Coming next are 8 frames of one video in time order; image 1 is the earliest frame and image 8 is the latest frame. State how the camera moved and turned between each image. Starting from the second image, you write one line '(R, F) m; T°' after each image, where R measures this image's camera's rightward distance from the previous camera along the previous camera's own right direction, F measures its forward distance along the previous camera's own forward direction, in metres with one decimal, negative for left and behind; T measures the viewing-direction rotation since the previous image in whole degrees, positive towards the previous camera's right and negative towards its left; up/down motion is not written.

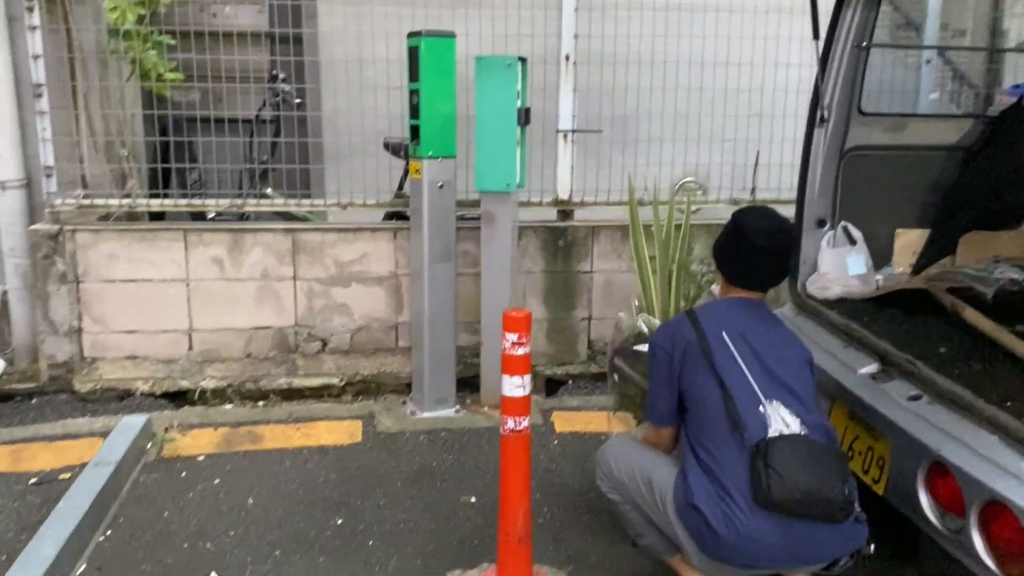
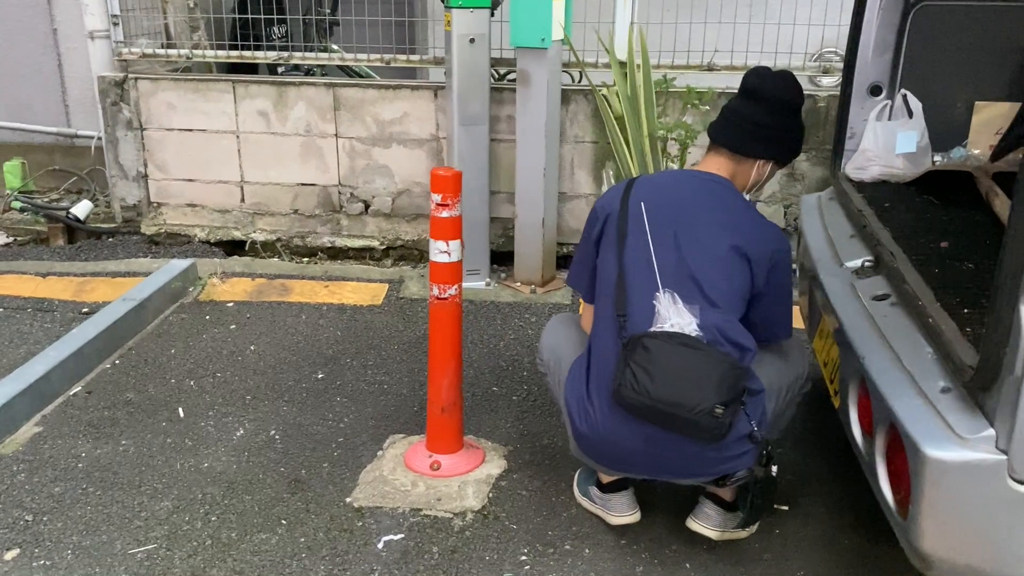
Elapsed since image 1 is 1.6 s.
(+0.8, +0.3) m; -13°
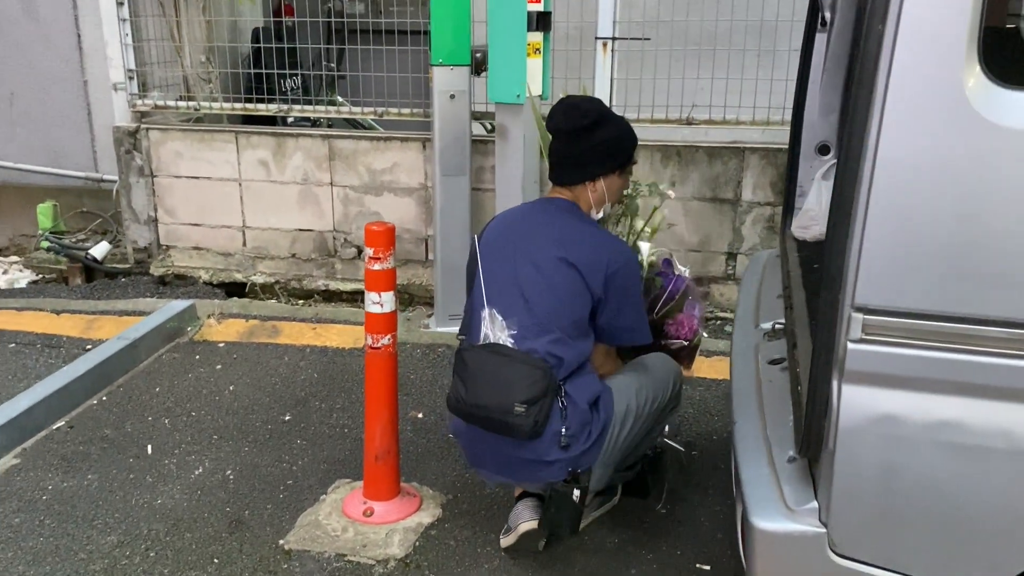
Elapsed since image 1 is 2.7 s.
(+0.4, -0.1) m; -4°
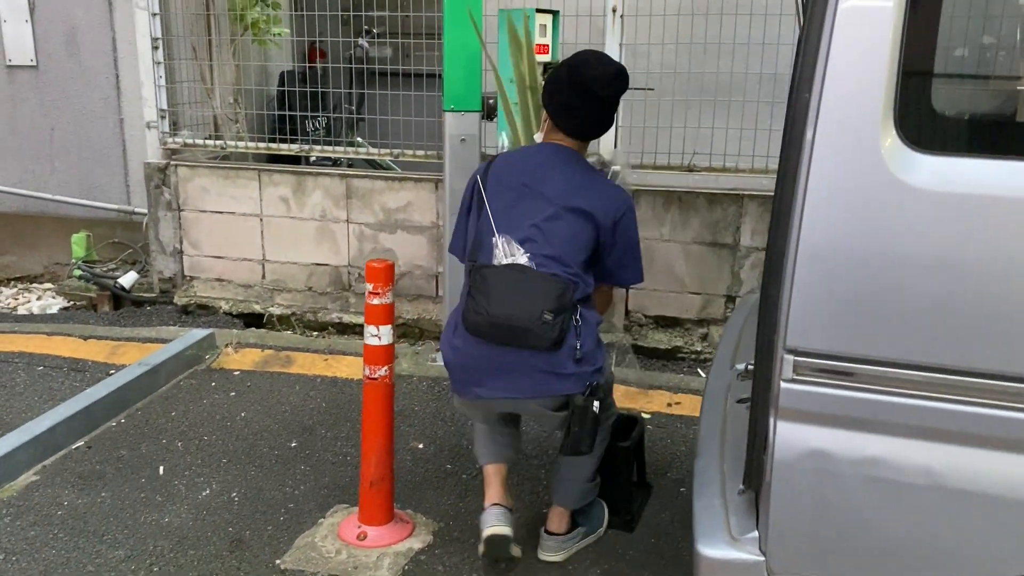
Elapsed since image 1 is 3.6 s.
(+0.1, -0.1) m; -2°
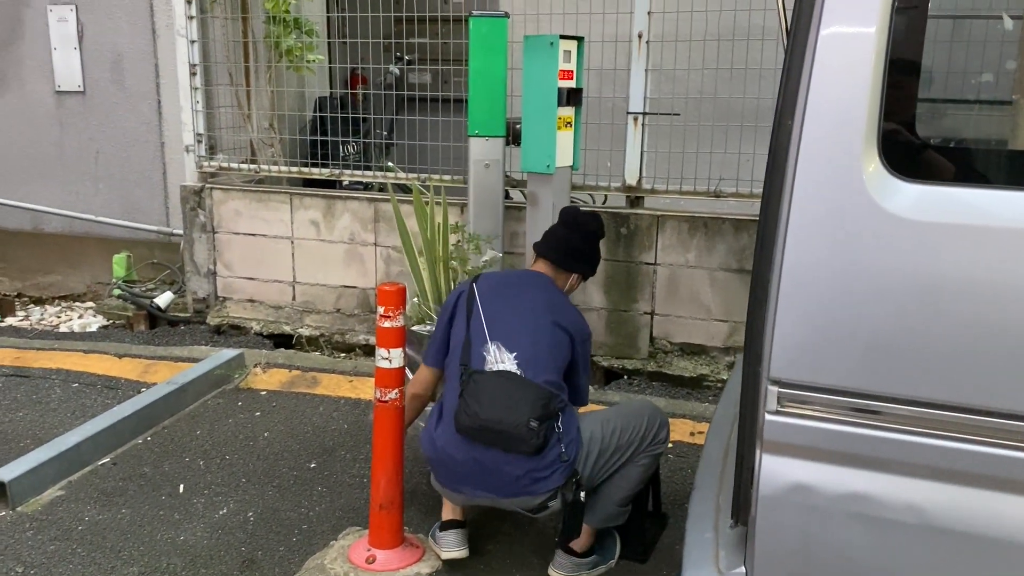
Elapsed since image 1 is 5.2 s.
(+0.1, 0.0) m; -3°
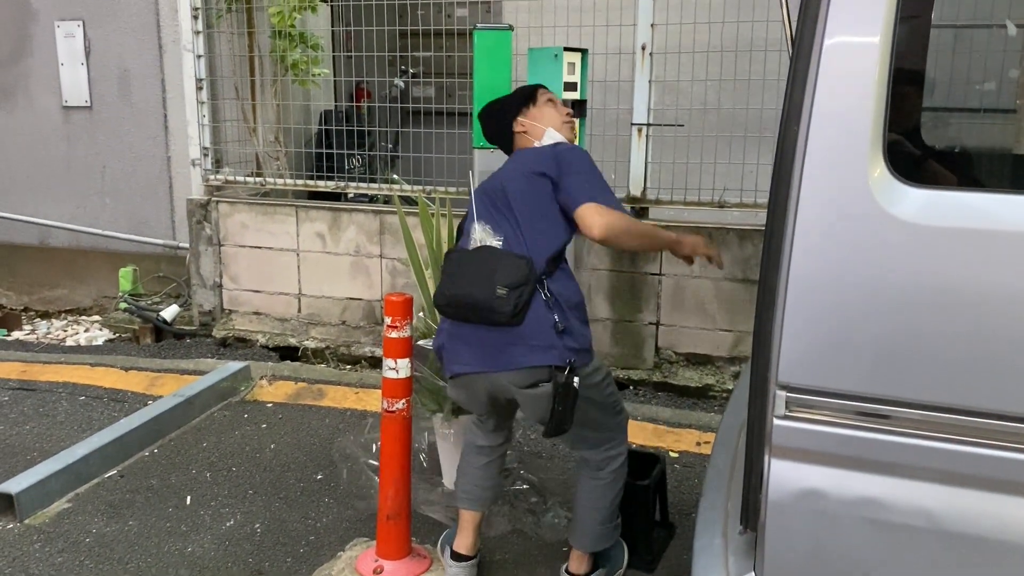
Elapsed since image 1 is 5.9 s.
(0.0, 0.0) m; 0°
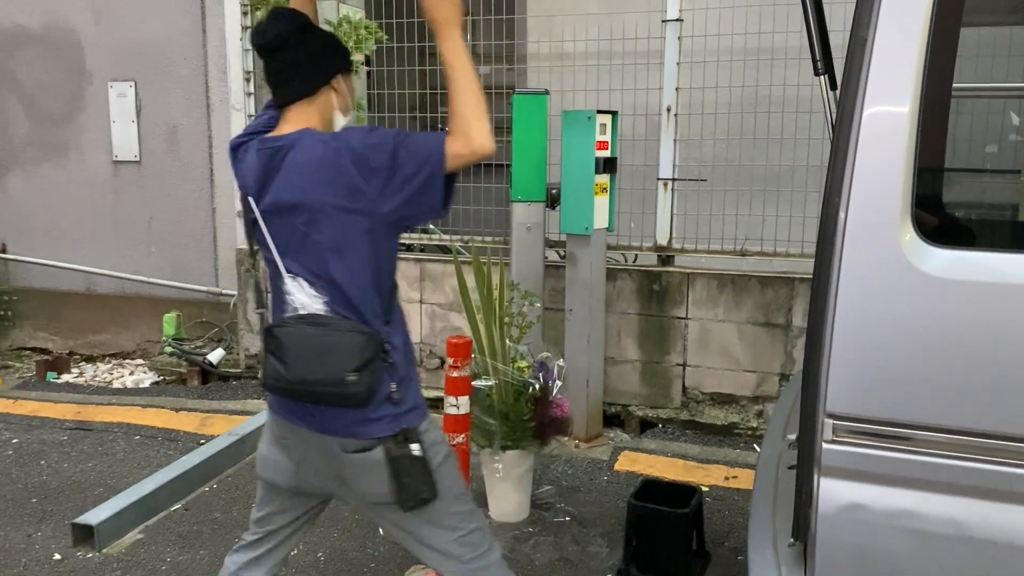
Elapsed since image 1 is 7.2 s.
(-0.2, -0.3) m; 0°
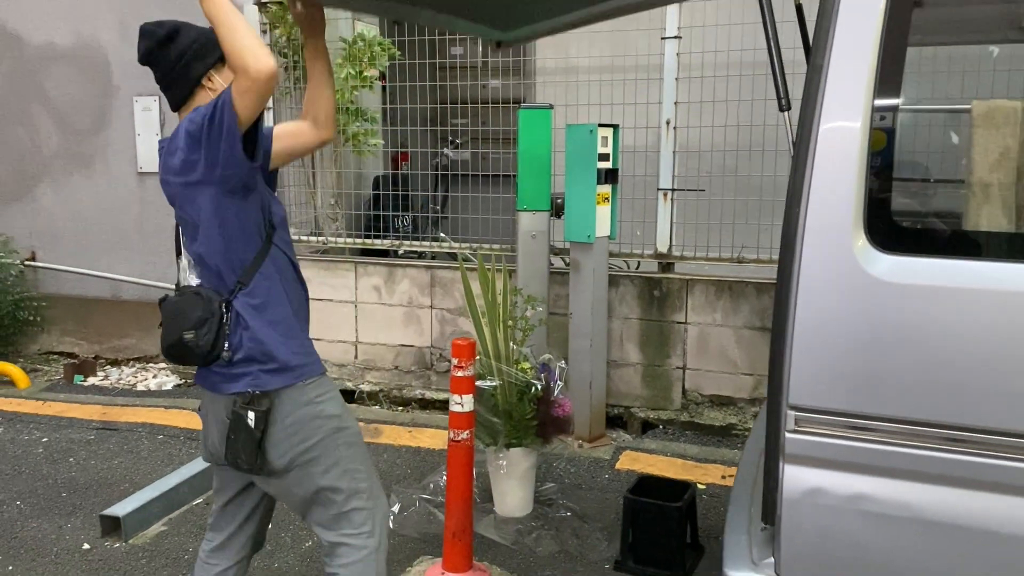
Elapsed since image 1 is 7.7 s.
(+0.1, -0.2) m; -1°
